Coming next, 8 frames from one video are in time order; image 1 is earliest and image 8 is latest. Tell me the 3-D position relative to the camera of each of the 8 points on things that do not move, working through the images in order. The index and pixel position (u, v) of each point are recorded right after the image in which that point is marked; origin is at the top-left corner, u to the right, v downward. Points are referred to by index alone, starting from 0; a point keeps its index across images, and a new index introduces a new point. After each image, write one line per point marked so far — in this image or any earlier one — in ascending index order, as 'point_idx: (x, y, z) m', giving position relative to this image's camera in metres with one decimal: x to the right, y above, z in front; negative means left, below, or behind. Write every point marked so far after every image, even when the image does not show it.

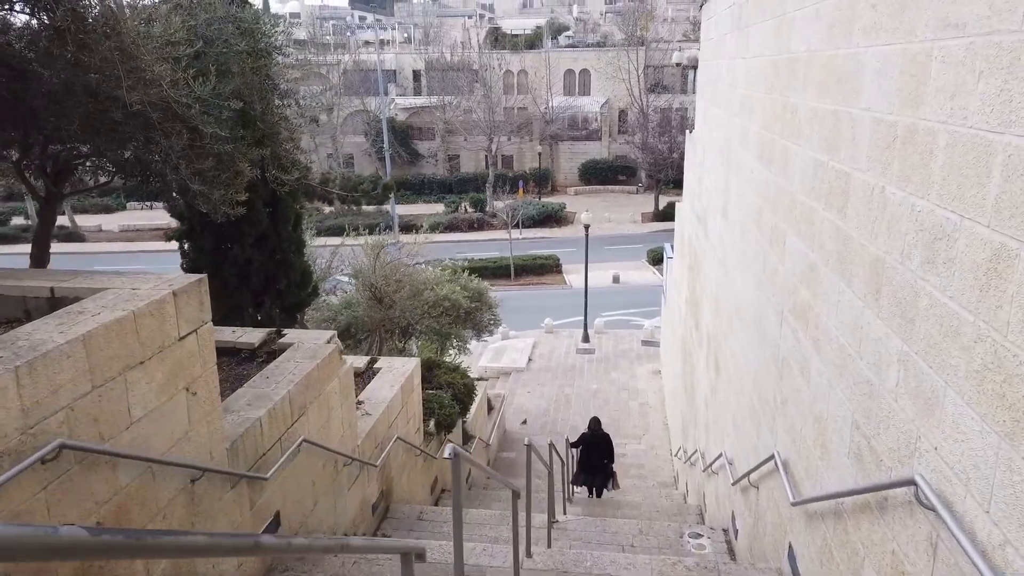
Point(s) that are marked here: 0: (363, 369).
0: (-1.4, -0.8, +7.3) m
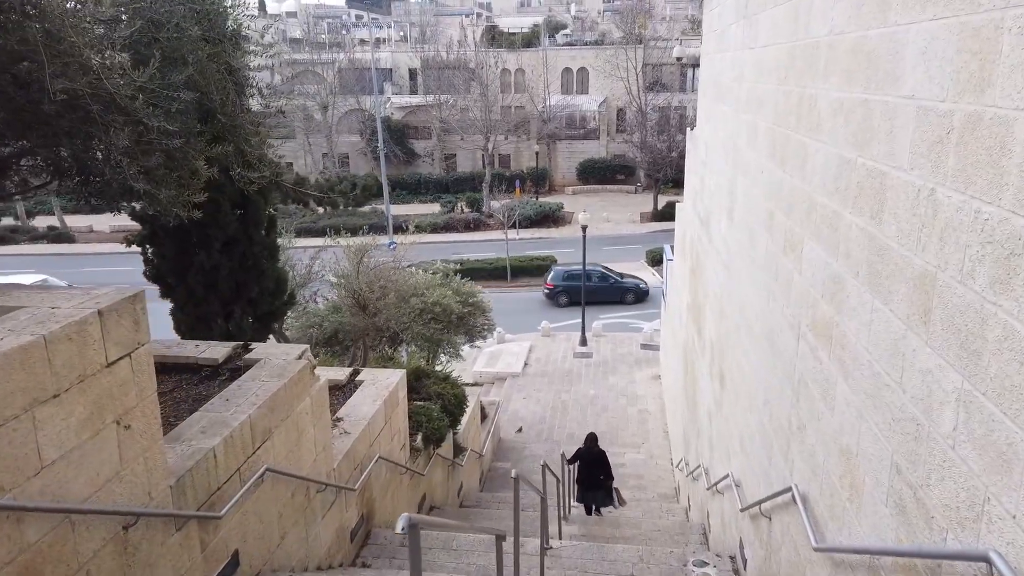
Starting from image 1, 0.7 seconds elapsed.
0: (-1.5, -0.8, +6.8) m
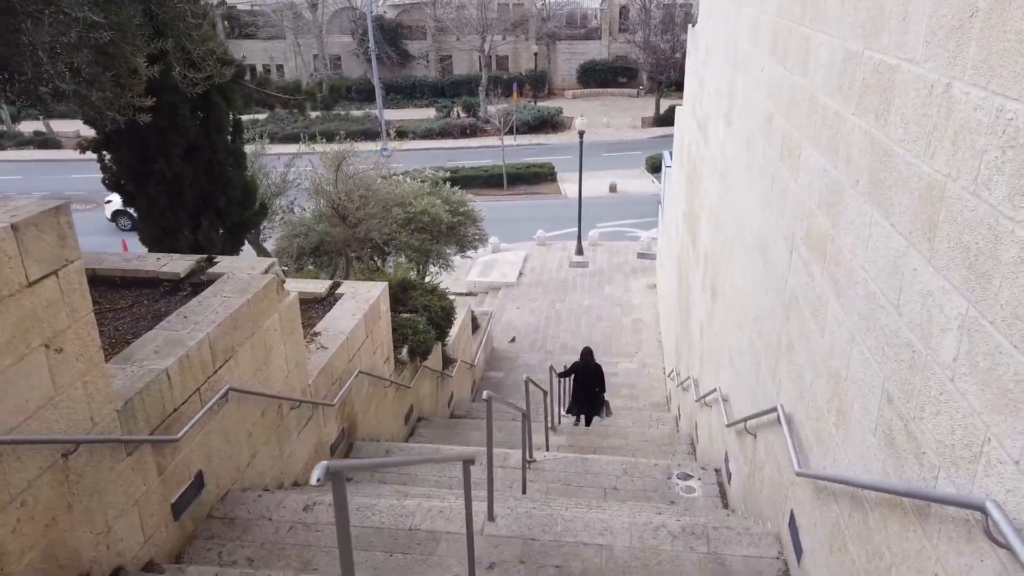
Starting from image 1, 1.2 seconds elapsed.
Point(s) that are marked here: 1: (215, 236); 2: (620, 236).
0: (-1.7, -0.1, +6.6) m
1: (-2.5, +0.4, +6.2) m
2: (+2.7, +1.3, +18.7) m
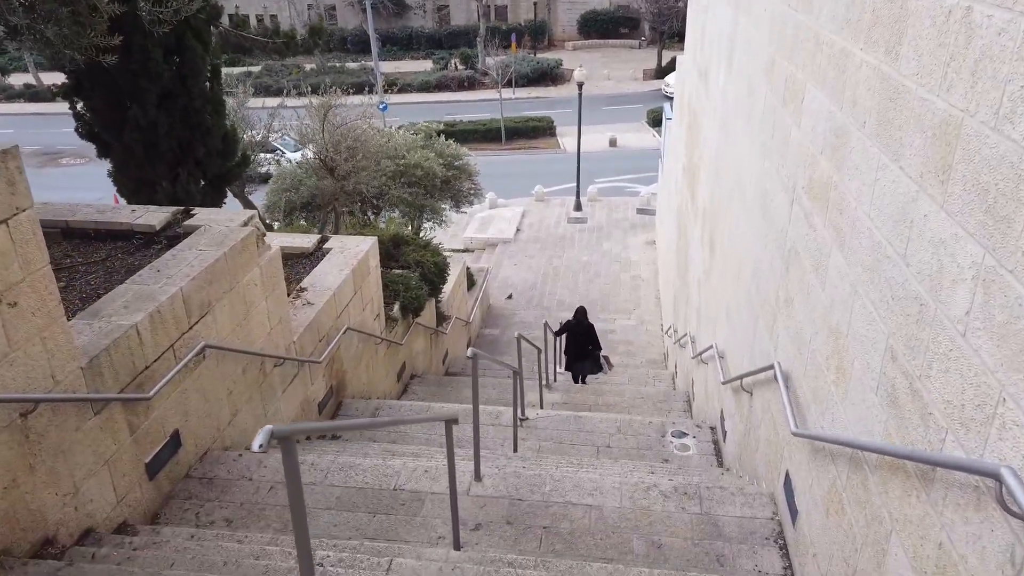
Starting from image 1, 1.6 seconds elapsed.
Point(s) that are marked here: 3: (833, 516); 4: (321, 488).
0: (-1.7, +0.3, +6.4) m
1: (-2.5, +0.8, +6.0) m
2: (+2.6, +2.4, +18.4) m
3: (+1.1, -0.8, +2.6) m
4: (-0.9, -1.0, +3.7) m
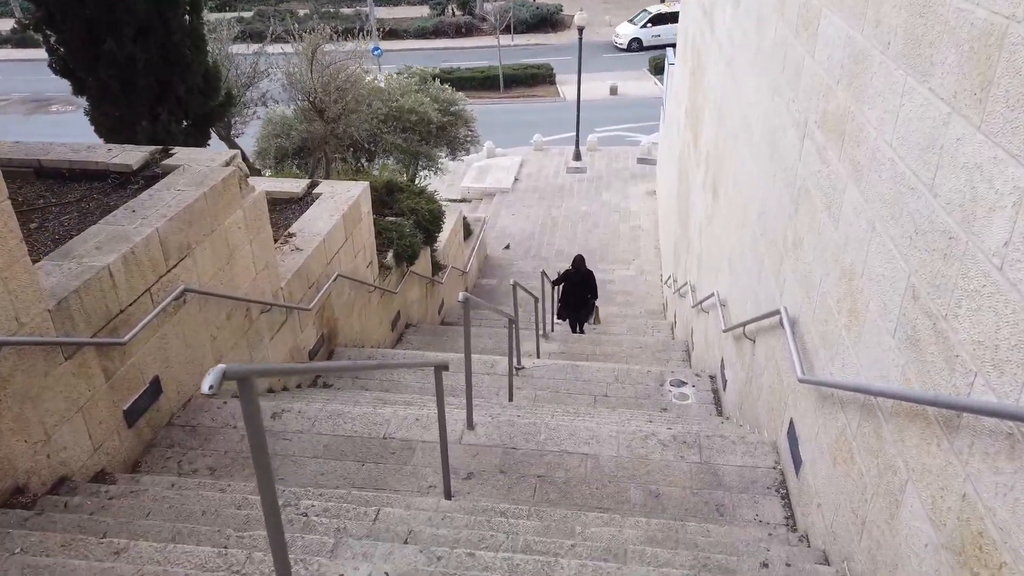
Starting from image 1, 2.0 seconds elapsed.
0: (-1.8, +0.8, +6.2) m
1: (-2.6, +1.2, +5.8) m
2: (+2.6, +3.6, +18.1) m
3: (+1.1, -0.6, +2.5) m
4: (-1.0, -0.7, +3.6) m
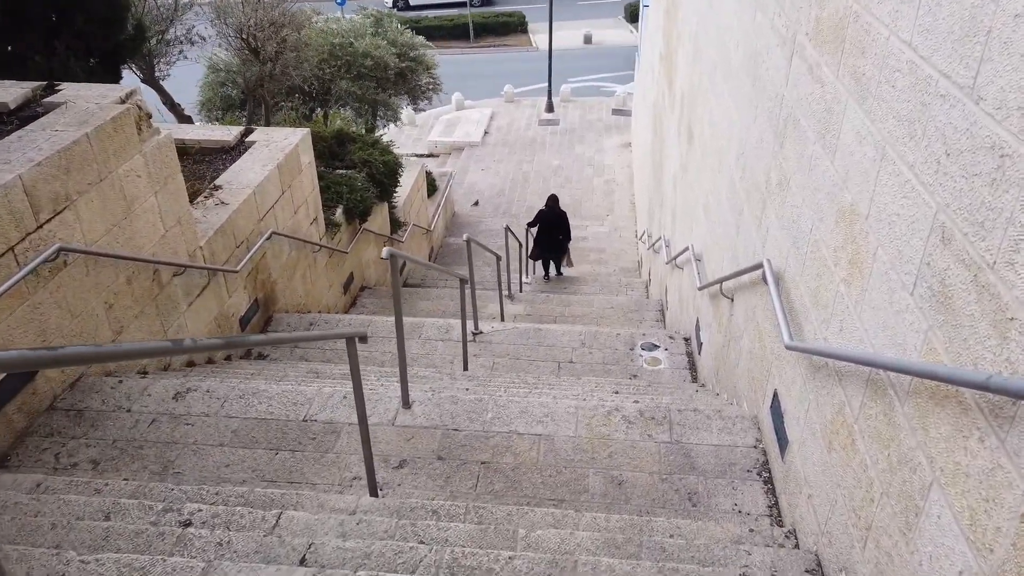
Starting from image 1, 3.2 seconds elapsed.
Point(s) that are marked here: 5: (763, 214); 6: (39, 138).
0: (-2.1, +1.1, +5.6) m
1: (-2.9, +1.5, +5.1) m
2: (+1.9, +4.6, +17.4) m
3: (+0.9, -0.5, +2.0) m
4: (-1.2, -0.5, +3.1) m
5: (+1.0, +0.3, +3.1) m
6: (-2.0, +0.6, +3.2) m
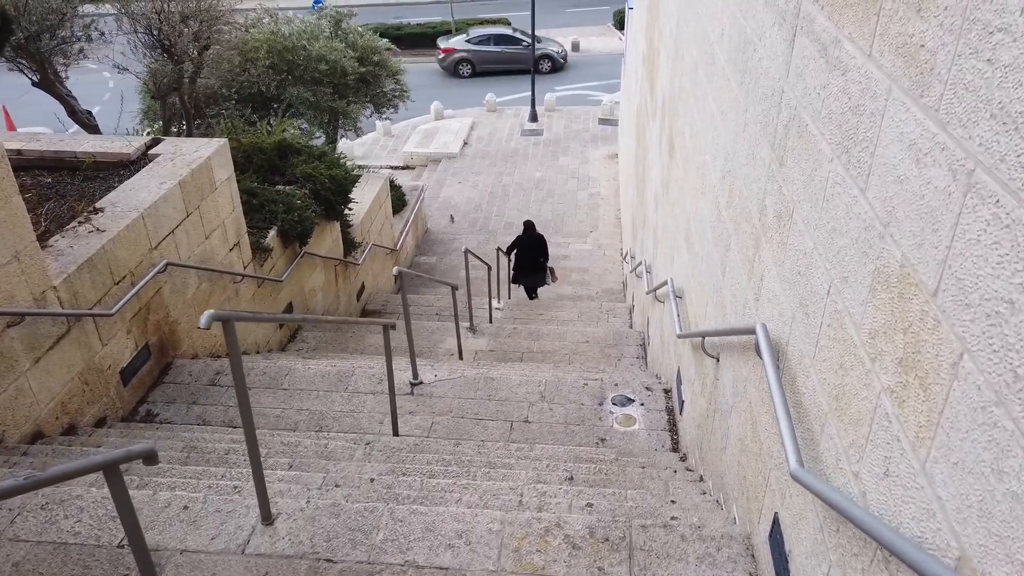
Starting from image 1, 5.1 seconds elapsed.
0: (-2.4, +0.8, +4.7) m
1: (-3.2, +1.3, +4.3) m
2: (+1.5, +4.2, +16.6) m
3: (+0.6, -0.6, +1.2) m
4: (-1.5, -0.8, +2.2) m
5: (+0.7, +0.1, +2.3) m
6: (-2.3, +0.4, +2.3) m
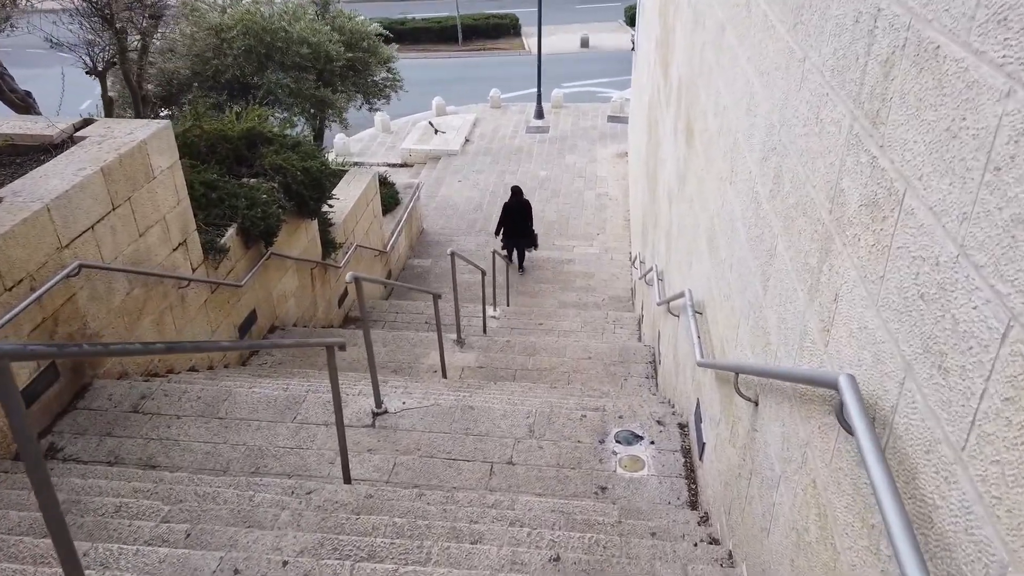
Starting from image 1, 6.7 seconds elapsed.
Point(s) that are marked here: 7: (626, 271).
0: (-2.5, +0.8, +4.1) m
1: (-3.3, +1.2, +3.6) m
2: (+1.6, +4.1, +15.9) m
3: (+0.5, -0.7, +0.5) m
4: (-1.6, -0.8, +1.5) m
5: (+0.6, 0.0, +1.5) m
6: (-2.4, +0.4, +1.6) m
7: (+1.4, +0.2, +9.3) m
